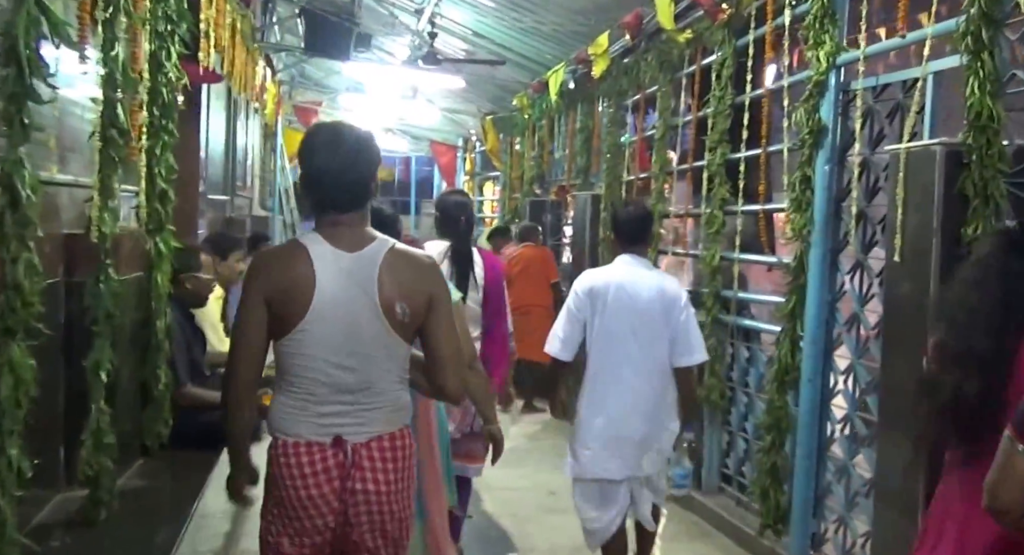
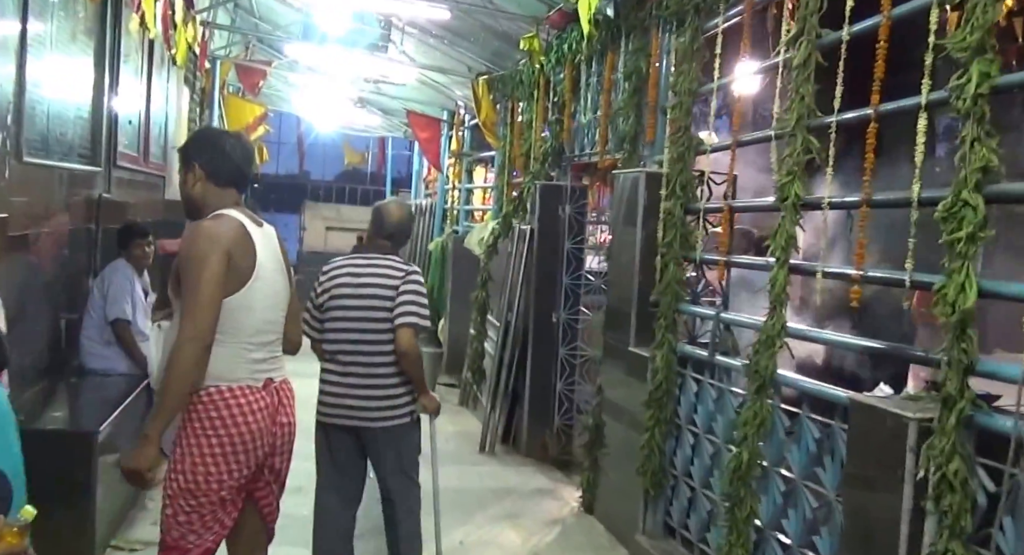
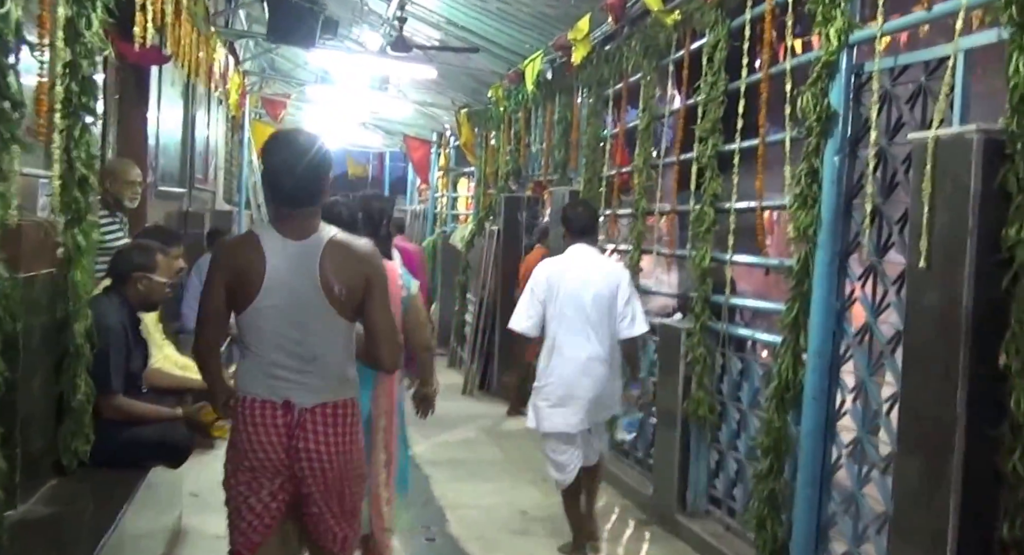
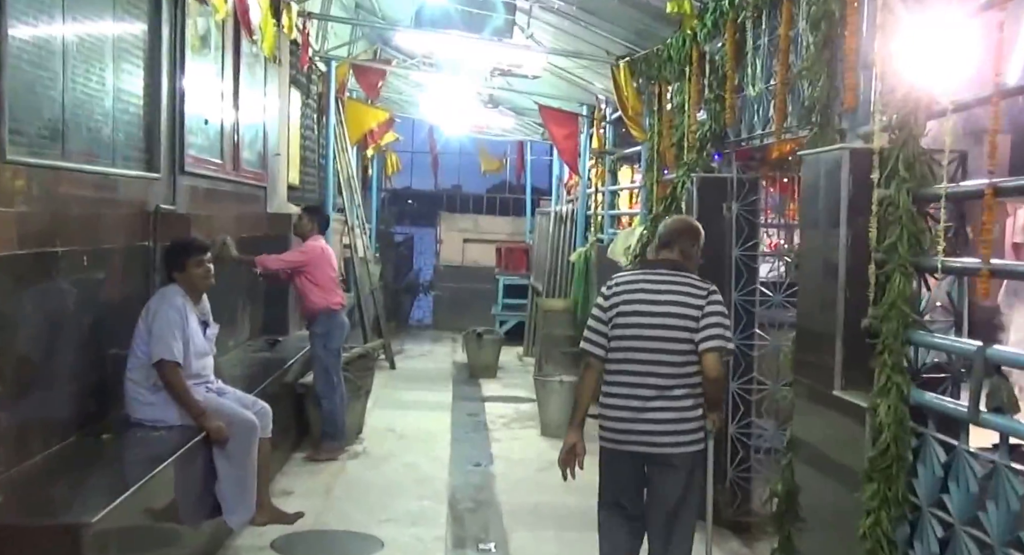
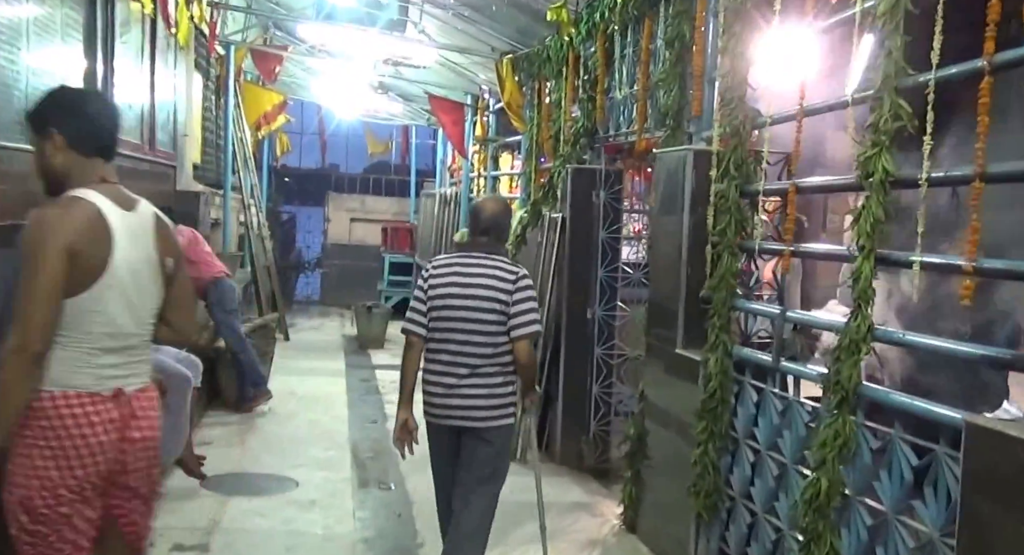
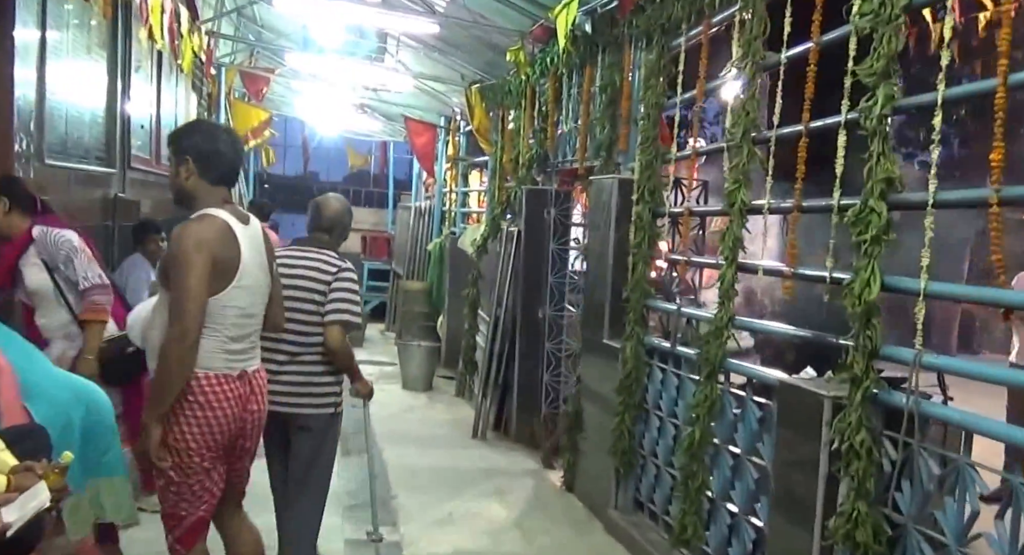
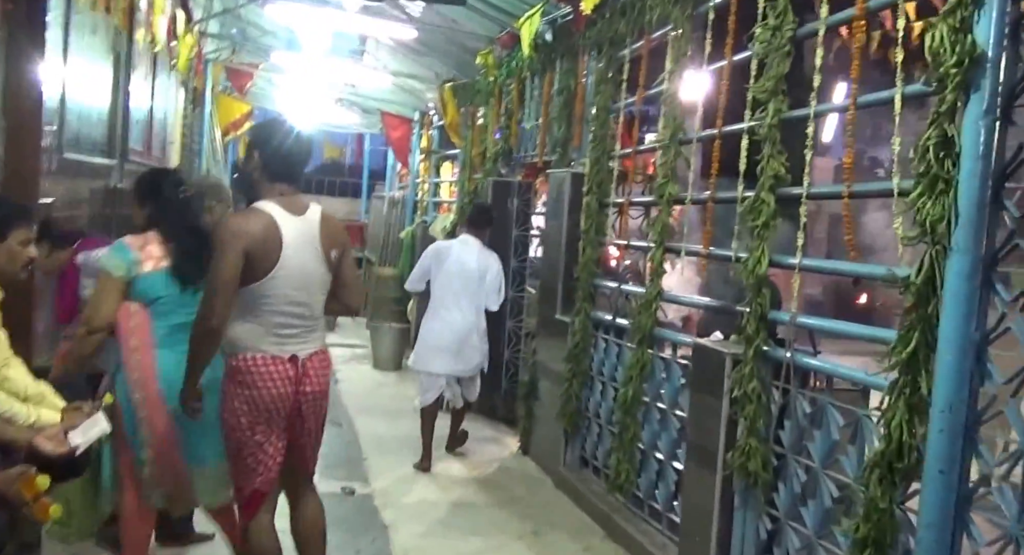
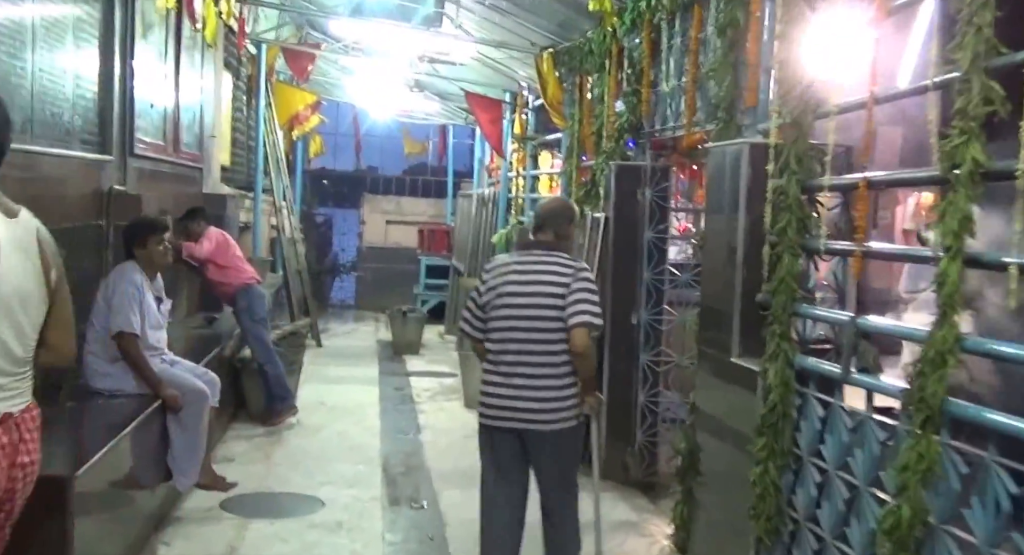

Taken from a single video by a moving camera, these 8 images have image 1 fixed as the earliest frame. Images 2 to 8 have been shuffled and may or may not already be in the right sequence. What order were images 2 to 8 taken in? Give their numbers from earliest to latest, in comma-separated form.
3, 7, 6, 2, 5, 8, 4
